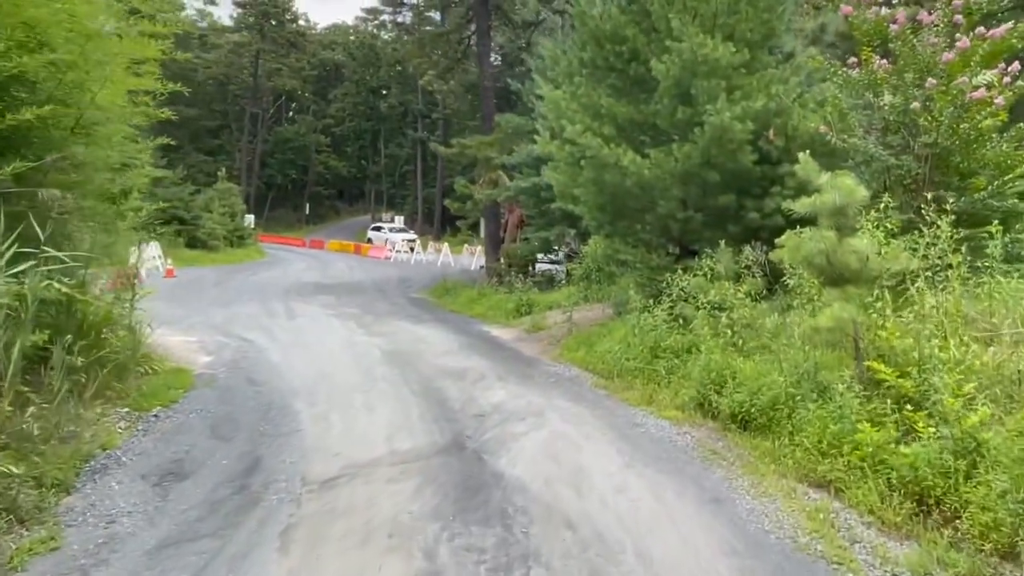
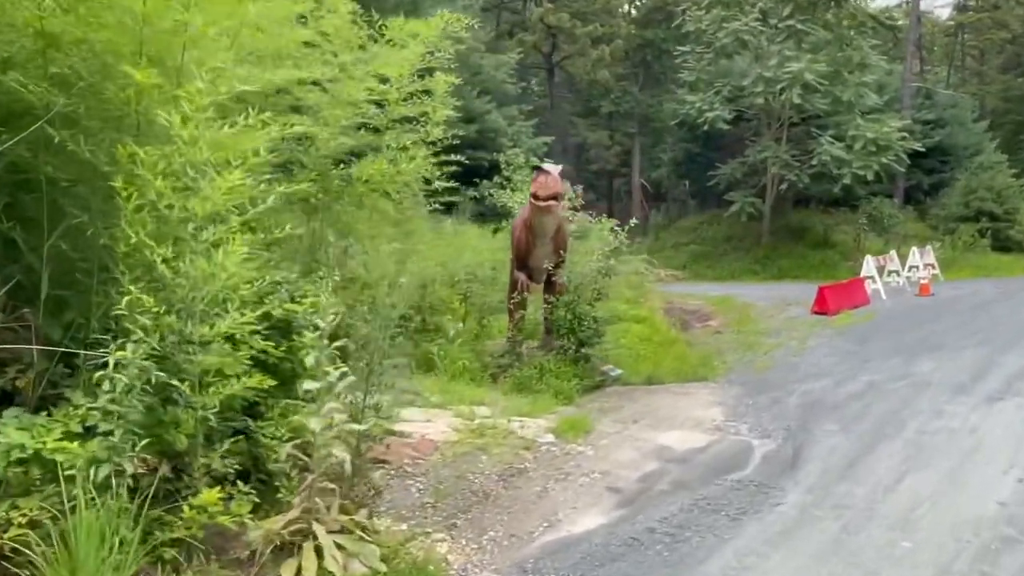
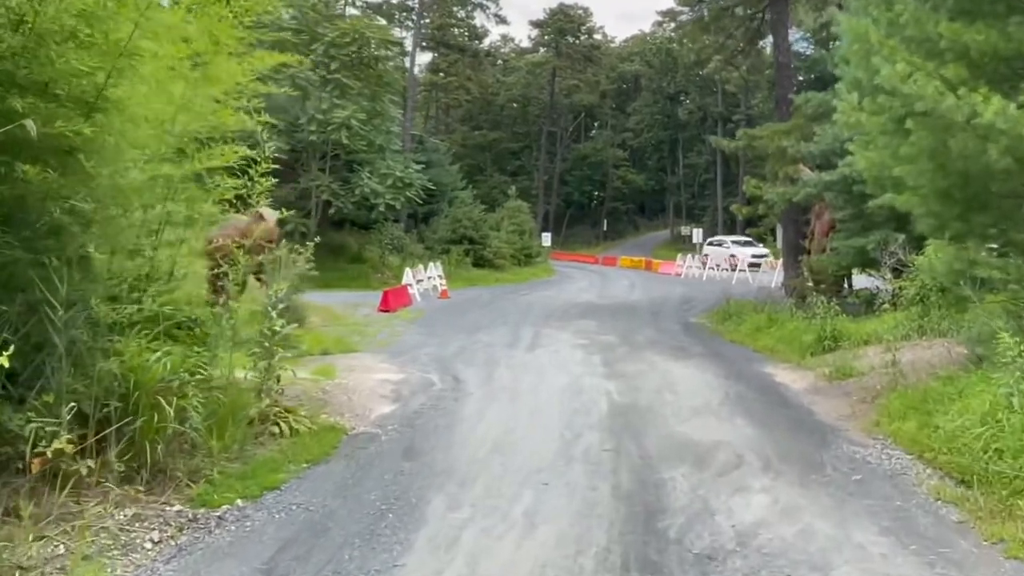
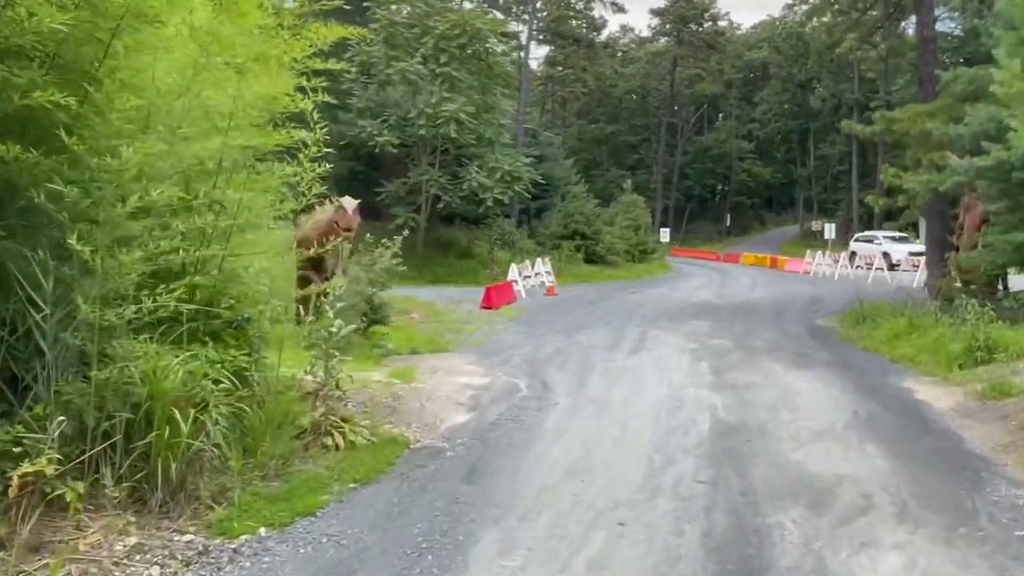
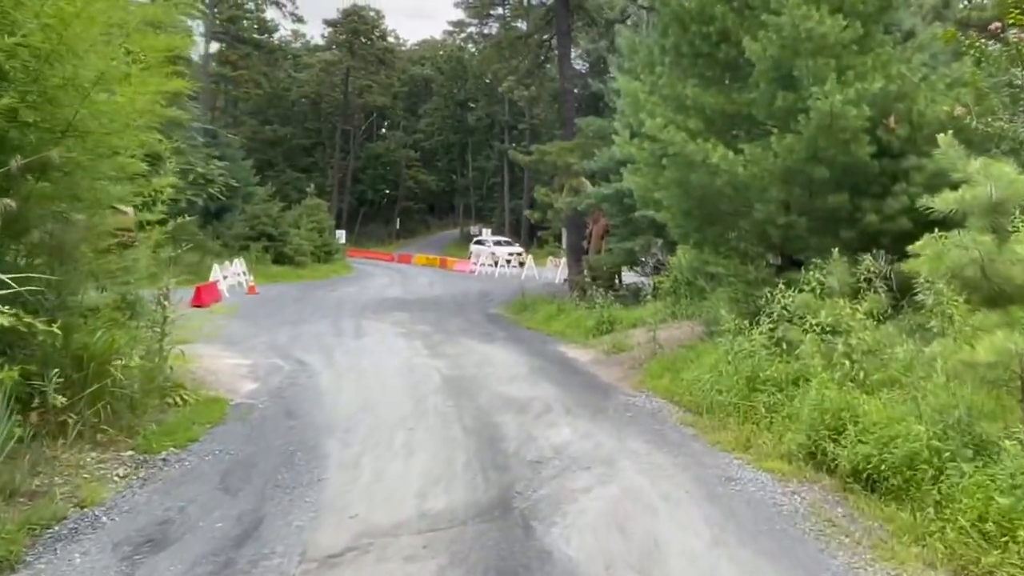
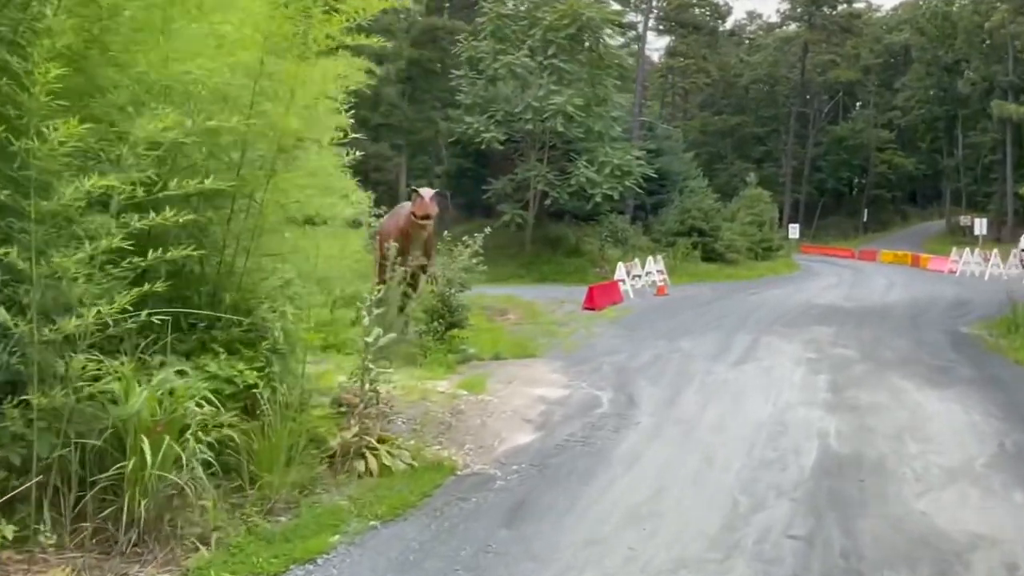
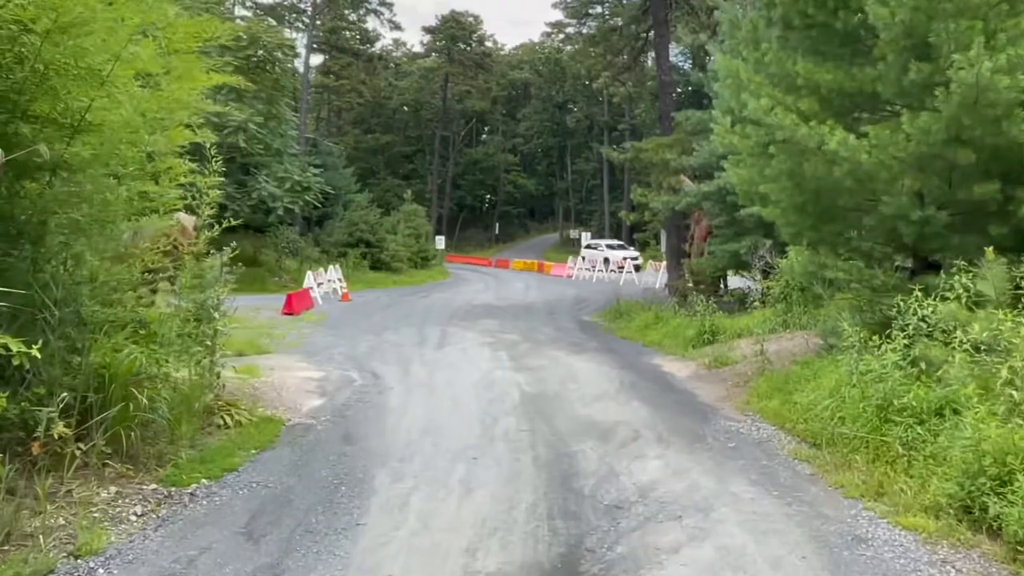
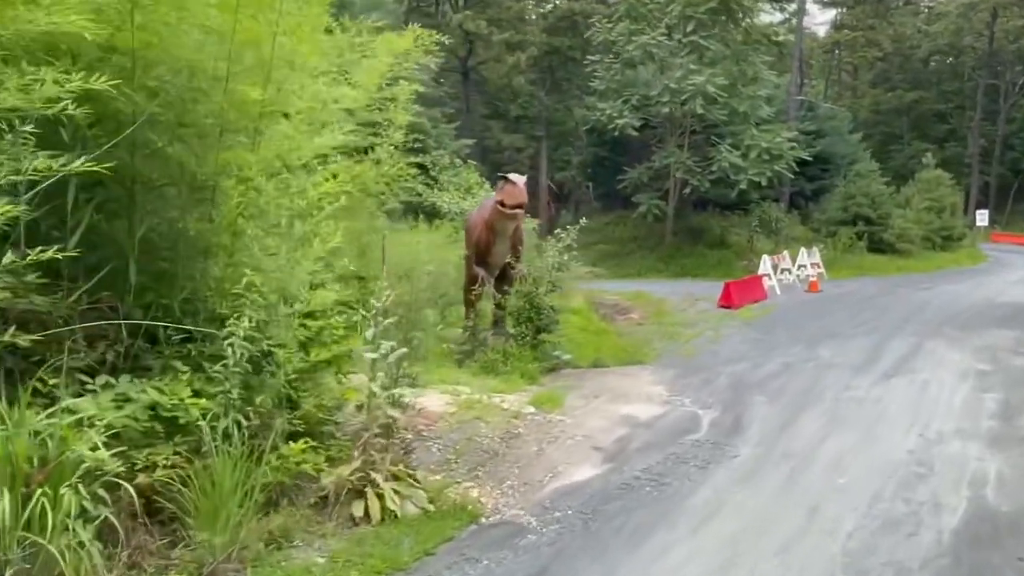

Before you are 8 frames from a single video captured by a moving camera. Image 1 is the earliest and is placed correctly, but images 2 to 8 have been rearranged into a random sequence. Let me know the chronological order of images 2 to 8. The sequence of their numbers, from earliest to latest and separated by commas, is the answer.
5, 7, 3, 4, 6, 8, 2
